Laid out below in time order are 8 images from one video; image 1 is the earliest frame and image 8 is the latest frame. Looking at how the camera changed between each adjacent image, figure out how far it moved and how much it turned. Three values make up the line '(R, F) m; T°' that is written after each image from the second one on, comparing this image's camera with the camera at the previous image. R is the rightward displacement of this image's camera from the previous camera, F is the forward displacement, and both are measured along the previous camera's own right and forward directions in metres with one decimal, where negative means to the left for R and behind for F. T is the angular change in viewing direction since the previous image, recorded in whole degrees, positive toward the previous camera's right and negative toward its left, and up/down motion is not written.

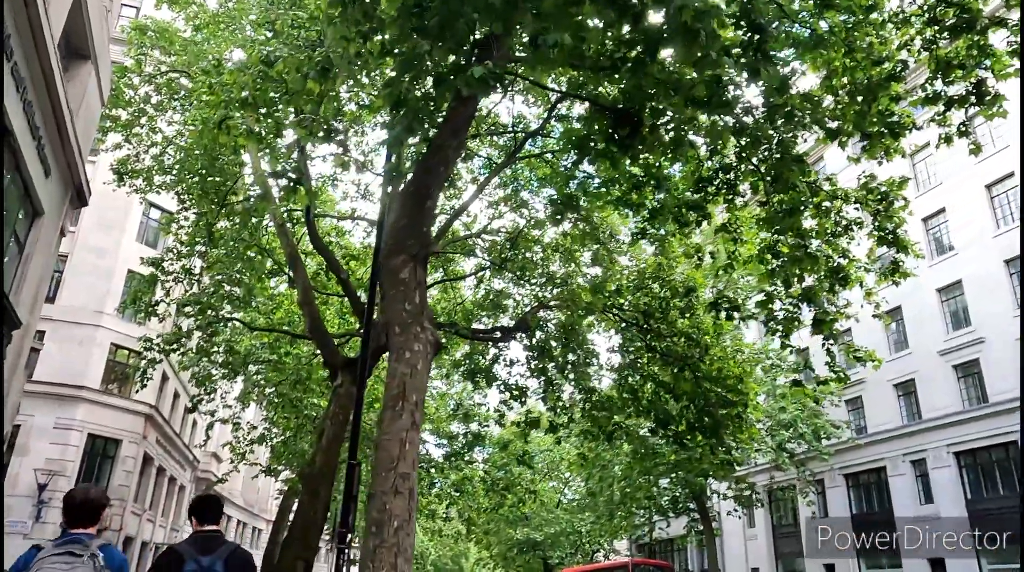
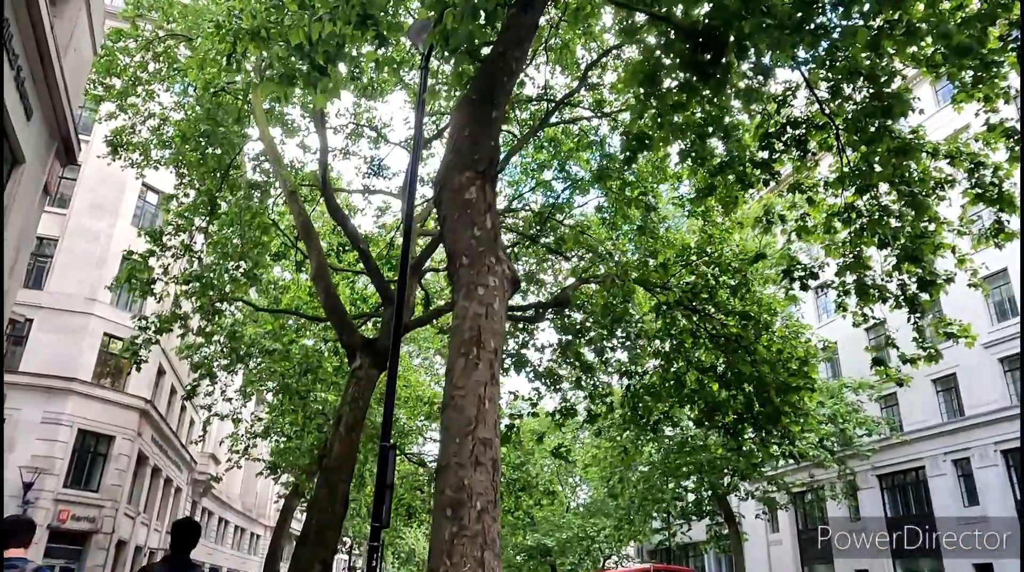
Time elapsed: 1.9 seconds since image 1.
(-0.7, +1.5) m; 0°
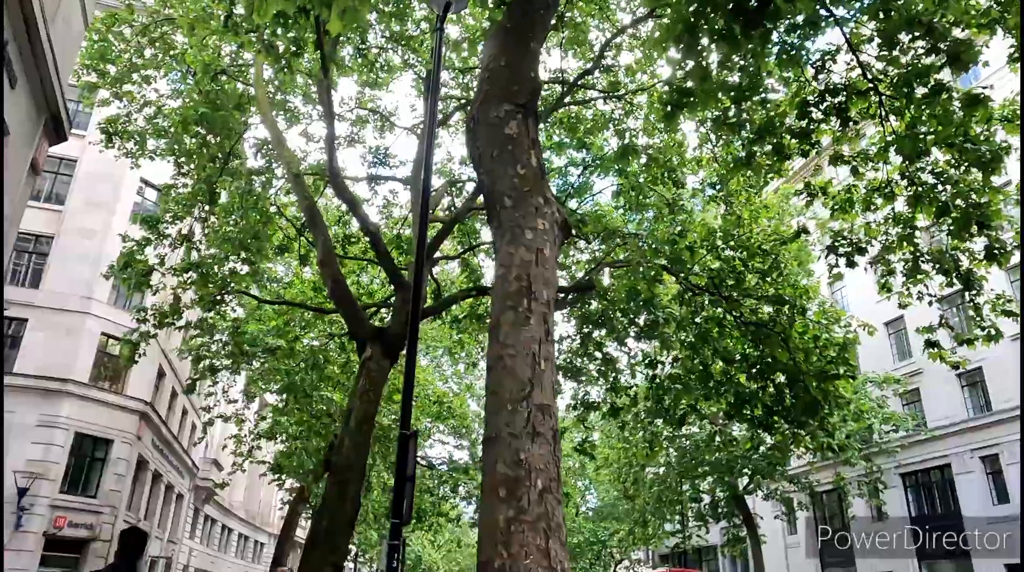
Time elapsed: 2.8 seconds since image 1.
(-0.3, +0.8) m; 0°
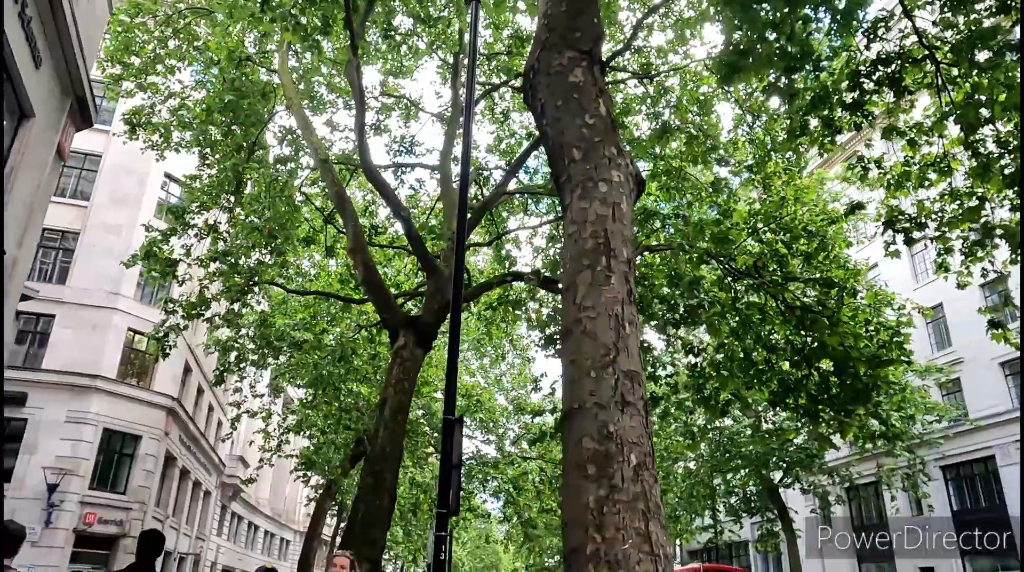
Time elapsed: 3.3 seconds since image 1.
(-0.3, +0.4) m; -1°
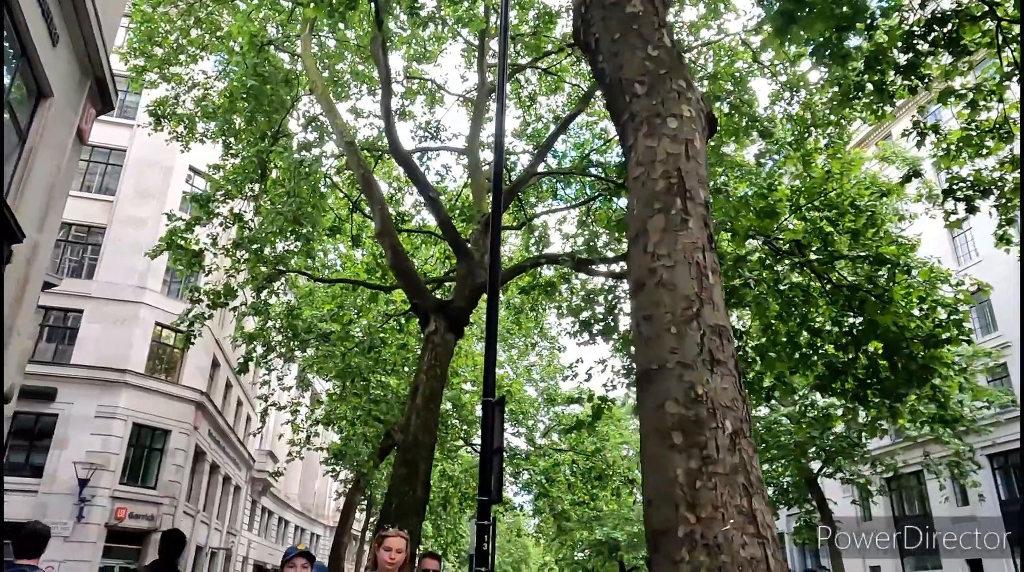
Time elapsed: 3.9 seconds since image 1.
(-0.2, +0.4) m; -2°
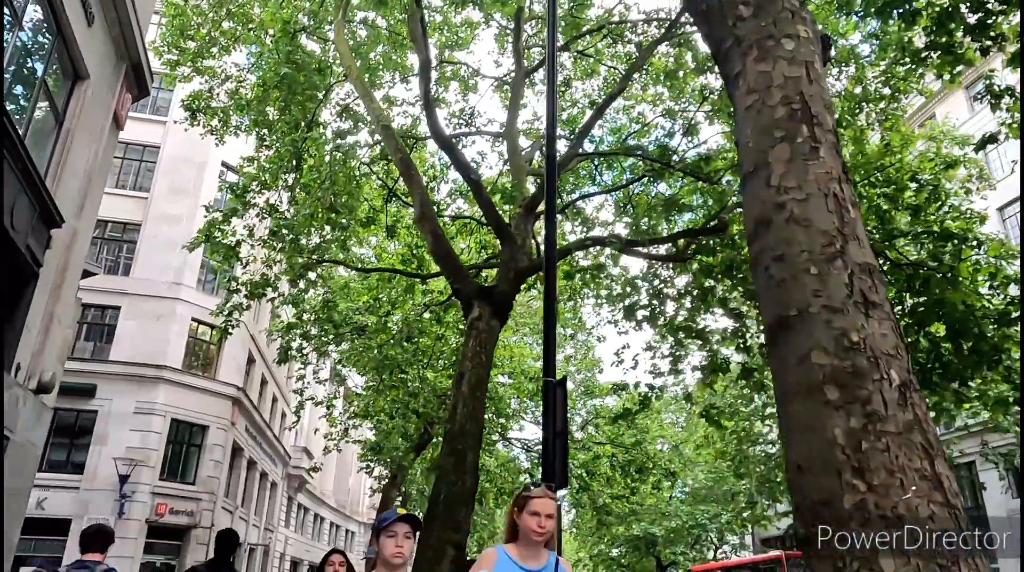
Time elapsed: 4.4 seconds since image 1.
(-0.3, +0.4) m; -2°
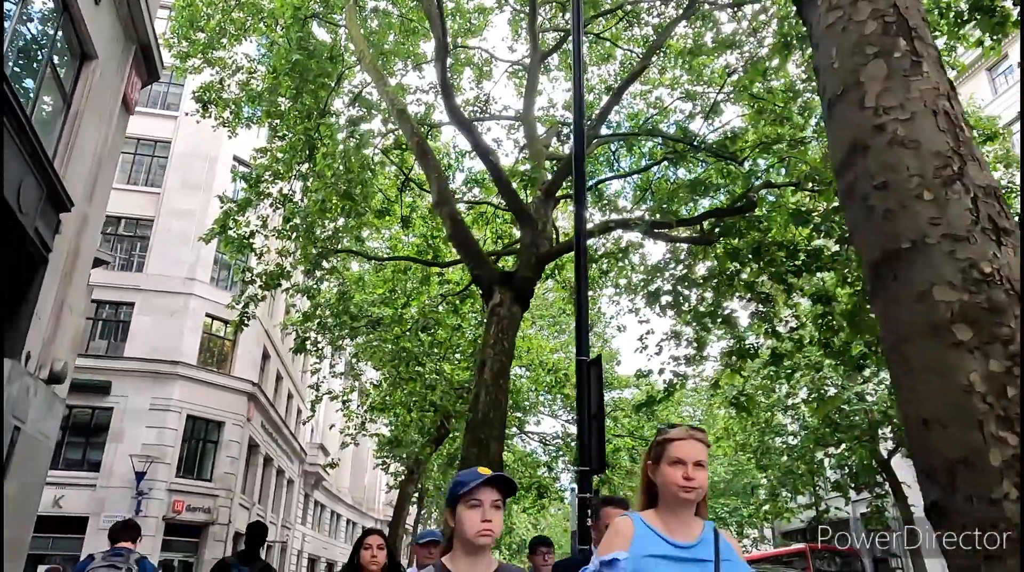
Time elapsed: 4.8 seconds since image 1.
(-0.1, +0.3) m; -1°
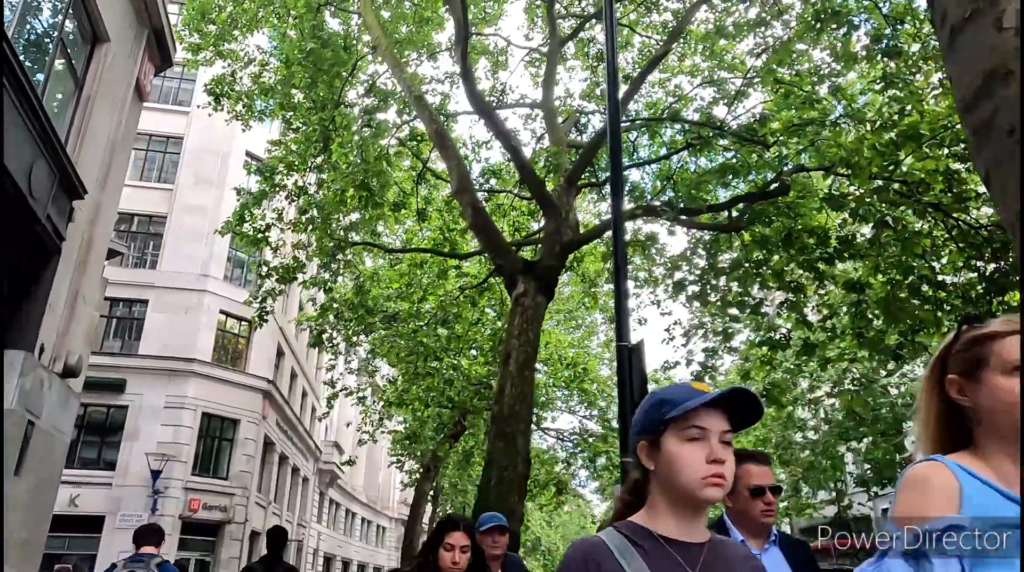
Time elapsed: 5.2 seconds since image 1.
(-0.2, +0.3) m; -1°
